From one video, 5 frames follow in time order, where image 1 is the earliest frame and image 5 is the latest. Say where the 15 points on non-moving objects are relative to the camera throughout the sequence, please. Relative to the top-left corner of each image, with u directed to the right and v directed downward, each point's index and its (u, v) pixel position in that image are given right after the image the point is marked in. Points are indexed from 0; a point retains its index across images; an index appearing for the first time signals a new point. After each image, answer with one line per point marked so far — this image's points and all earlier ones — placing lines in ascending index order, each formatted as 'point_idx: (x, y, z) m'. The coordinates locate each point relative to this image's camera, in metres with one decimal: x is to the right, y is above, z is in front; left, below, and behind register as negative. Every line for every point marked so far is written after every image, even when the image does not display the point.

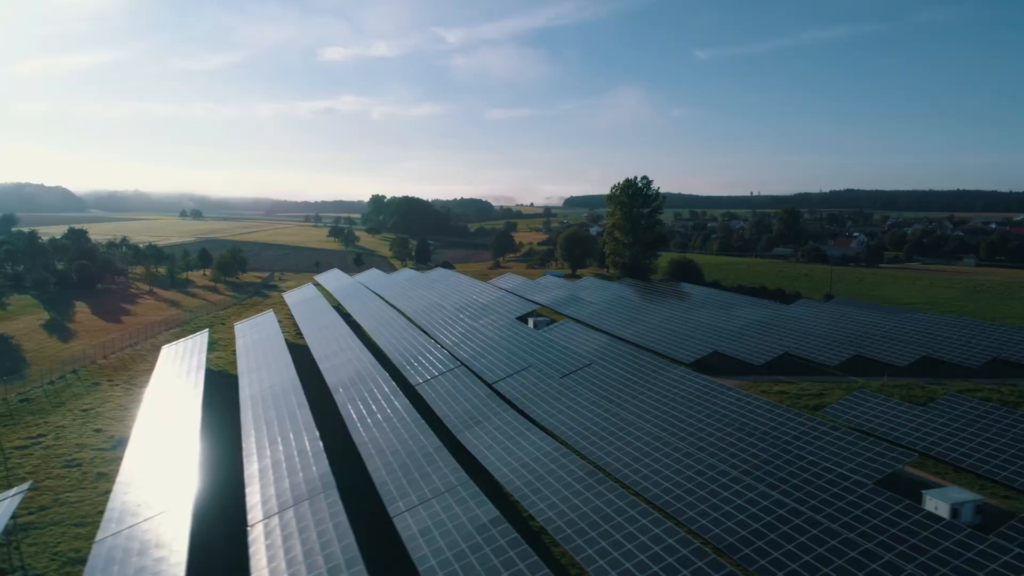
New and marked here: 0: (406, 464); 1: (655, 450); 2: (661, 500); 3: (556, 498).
0: (-3.3, -5.5, +15.0) m
1: (+4.4, -5.0, +16.2) m
2: (+3.9, -5.6, +13.6) m
3: (+1.0, -5.5, +13.3) m
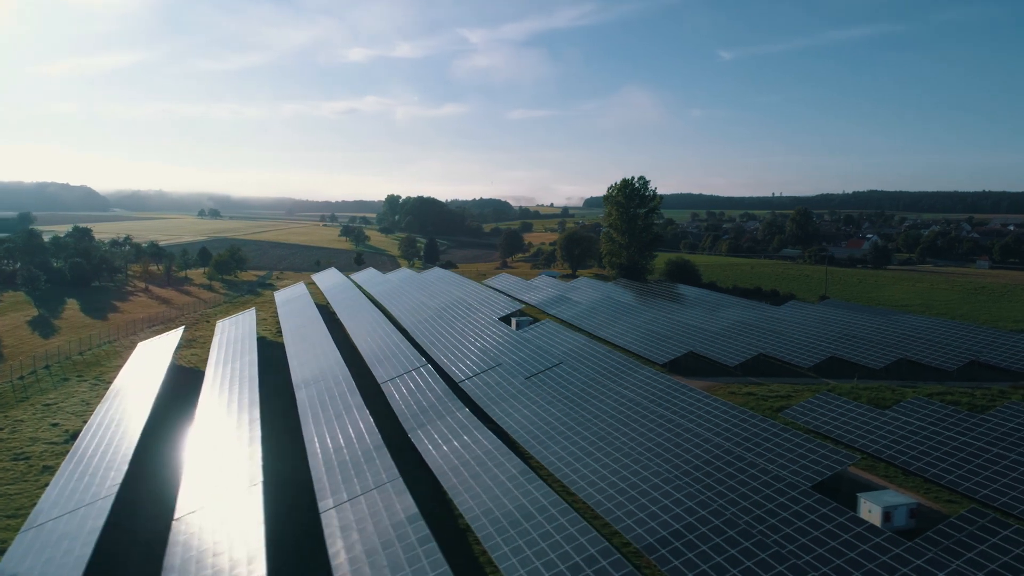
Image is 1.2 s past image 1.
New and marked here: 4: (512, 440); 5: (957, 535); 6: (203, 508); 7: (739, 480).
0: (-5.1, -5.4, +15.0) m
1: (+2.7, -5.0, +16.1) m
2: (+2.1, -5.5, +13.5) m
3: (-0.8, -5.4, +13.3) m
4: (-0.1, -5.6, +19.0) m
5: (+9.4, -5.2, +10.9) m
6: (-8.5, -5.8, +13.7) m
7: (+5.9, -5.1, +13.4) m
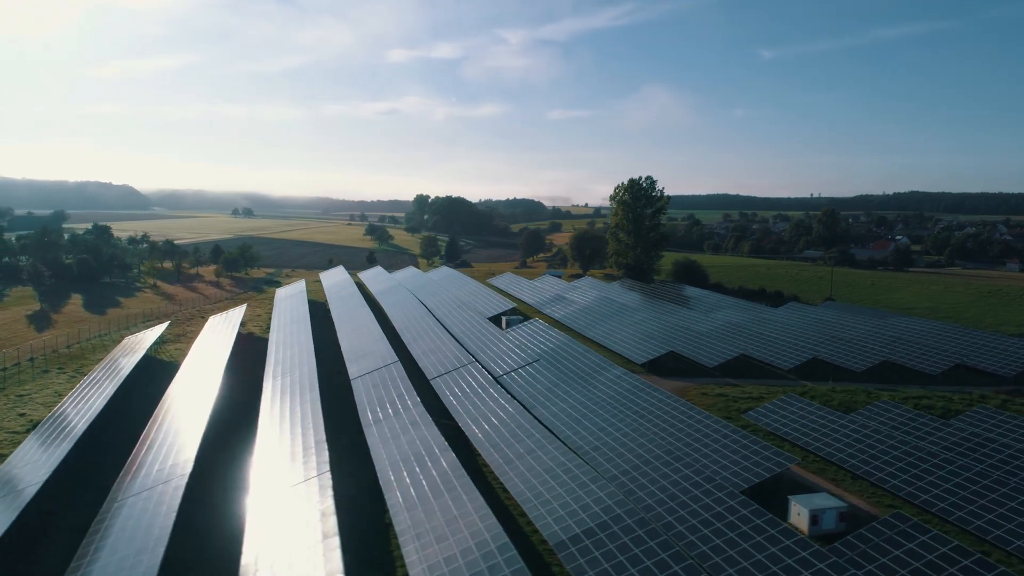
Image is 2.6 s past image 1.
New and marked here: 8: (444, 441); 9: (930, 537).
0: (-6.8, -5.3, +15.2) m
1: (+0.9, -4.9, +16.1) m
2: (+0.3, -5.5, +13.5) m
3: (-2.6, -5.3, +13.3) m
4: (-1.8, -5.5, +19.0) m
5: (+7.5, -5.2, +10.7) m
6: (-10.3, -5.6, +14.0) m
7: (+4.1, -5.0, +13.3) m
8: (-2.2, -4.7, +15.9) m
9: (+8.4, -5.0, +10.5) m
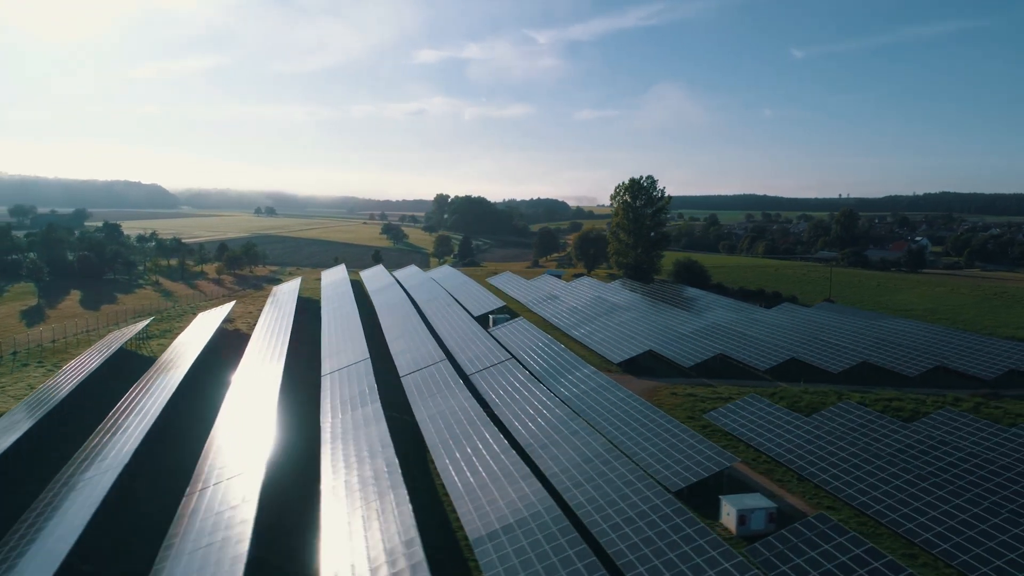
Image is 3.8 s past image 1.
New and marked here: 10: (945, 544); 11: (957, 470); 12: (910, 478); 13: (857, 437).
0: (-8.5, -5.1, +15.4) m
1: (-0.7, -4.8, +16.1) m
2: (-1.4, -5.4, +13.5) m
3: (-4.3, -5.2, +13.4) m
4: (-3.4, -5.4, +19.1) m
5: (+5.7, -5.1, +10.6) m
6: (-12.0, -5.4, +14.2) m
7: (+2.4, -5.0, +13.3) m
8: (-3.8, -4.6, +16.0) m
9: (+6.7, -5.0, +10.4) m
10: (+9.7, -5.7, +11.6) m
11: (+12.2, -5.0, +14.2) m
12: (+10.8, -5.2, +14.0) m
13: (+11.3, -4.9, +16.9) m
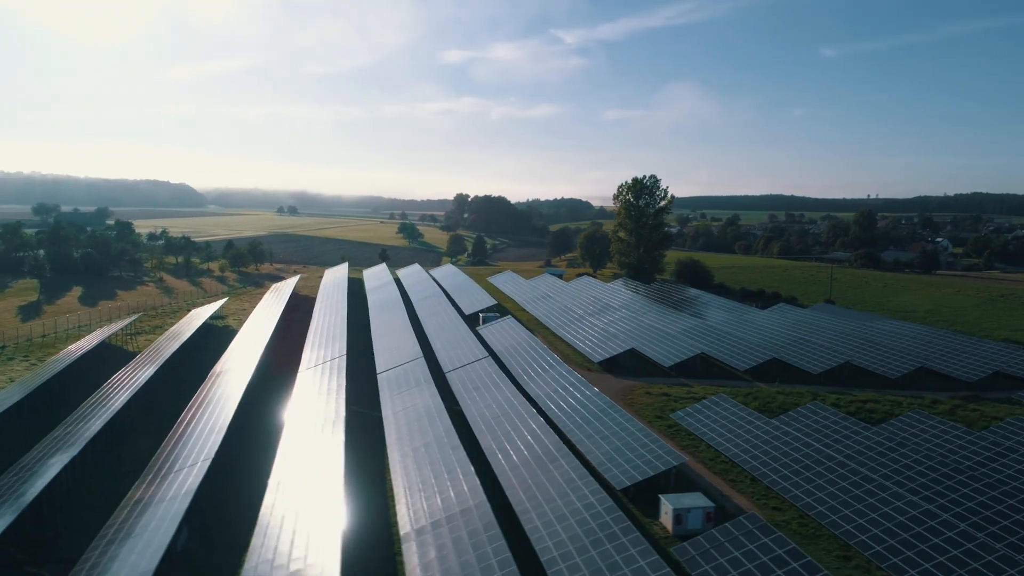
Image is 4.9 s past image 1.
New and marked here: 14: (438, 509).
0: (-9.9, -5.0, +15.7) m
1: (-2.1, -4.7, +16.2) m
2: (-2.8, -5.3, +13.6) m
3: (-5.7, -5.1, +13.6) m
4: (-4.7, -5.3, +19.3) m
5: (+4.2, -5.1, +10.5) m
6: (-13.4, -5.3, +14.6) m
7: (+0.9, -4.9, +13.3) m
8: (-5.2, -4.5, +16.1) m
9: (+5.2, -5.0, +10.3) m
10: (+8.2, -5.7, +11.4) m
11: (+10.8, -5.0, +14.0) m
12: (+9.3, -5.2, +13.9) m
13: (+9.9, -4.8, +16.7) m
14: (-1.6, -5.1, +12.1) m
